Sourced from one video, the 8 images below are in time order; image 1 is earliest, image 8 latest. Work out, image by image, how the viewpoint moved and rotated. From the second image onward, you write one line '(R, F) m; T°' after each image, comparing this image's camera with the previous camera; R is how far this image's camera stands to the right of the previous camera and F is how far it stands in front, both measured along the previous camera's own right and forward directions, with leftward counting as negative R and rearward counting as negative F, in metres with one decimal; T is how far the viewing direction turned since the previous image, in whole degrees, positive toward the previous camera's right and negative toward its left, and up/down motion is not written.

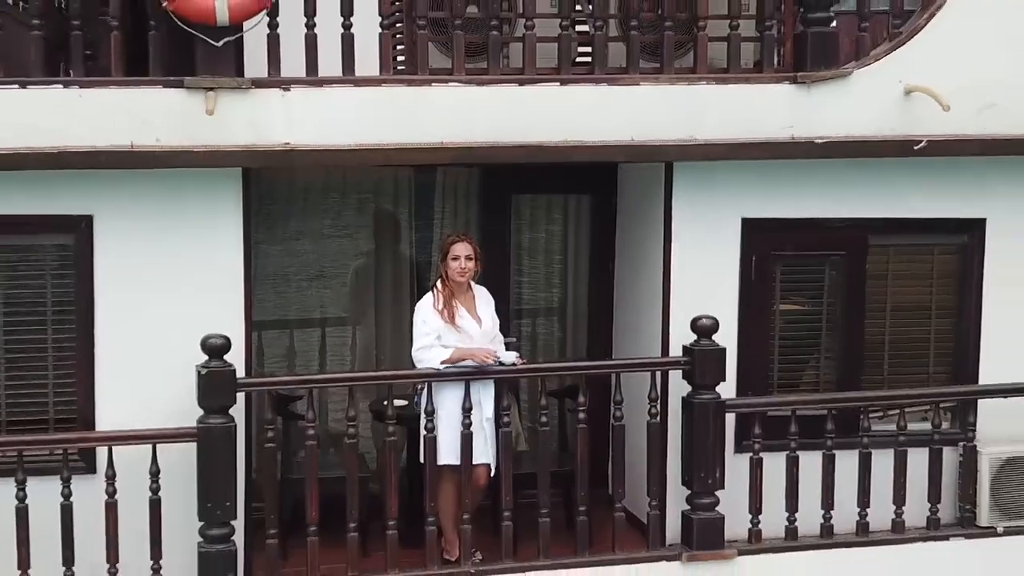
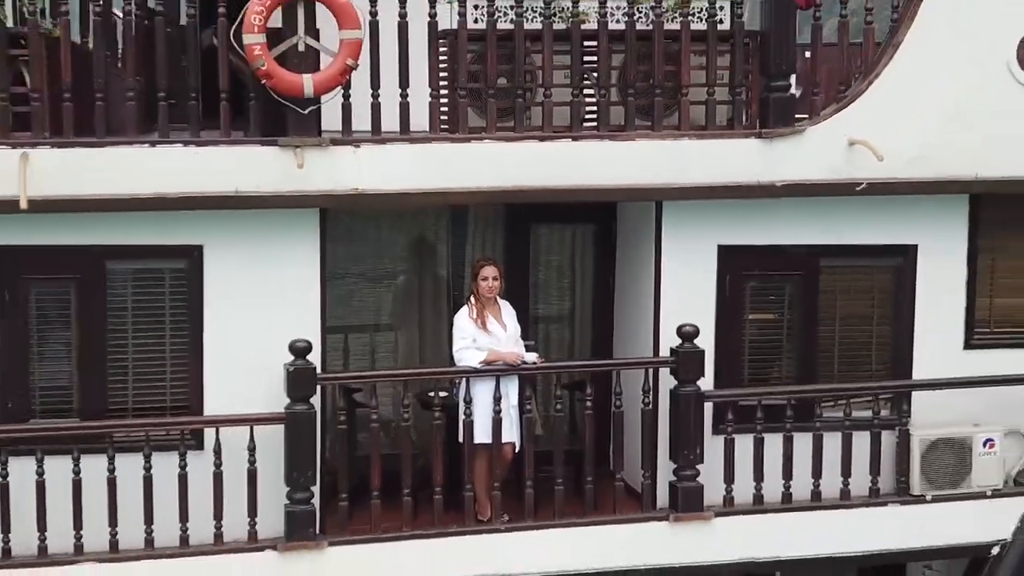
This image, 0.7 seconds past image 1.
(-0.1, -1.1) m; 0°
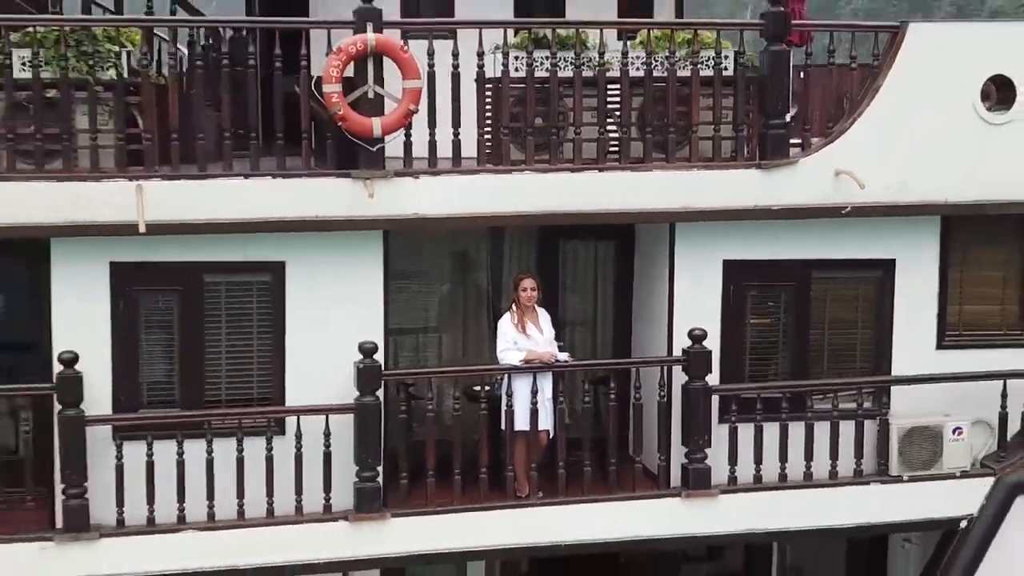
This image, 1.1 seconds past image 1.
(-0.1, -0.9) m; 0°
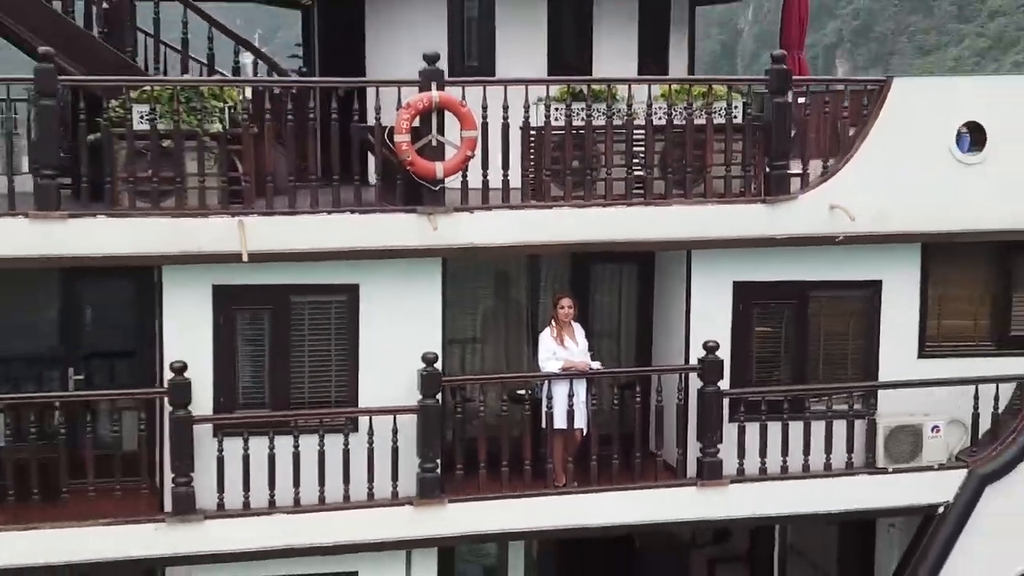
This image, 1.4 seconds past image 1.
(-0.2, -1.1) m; 0°
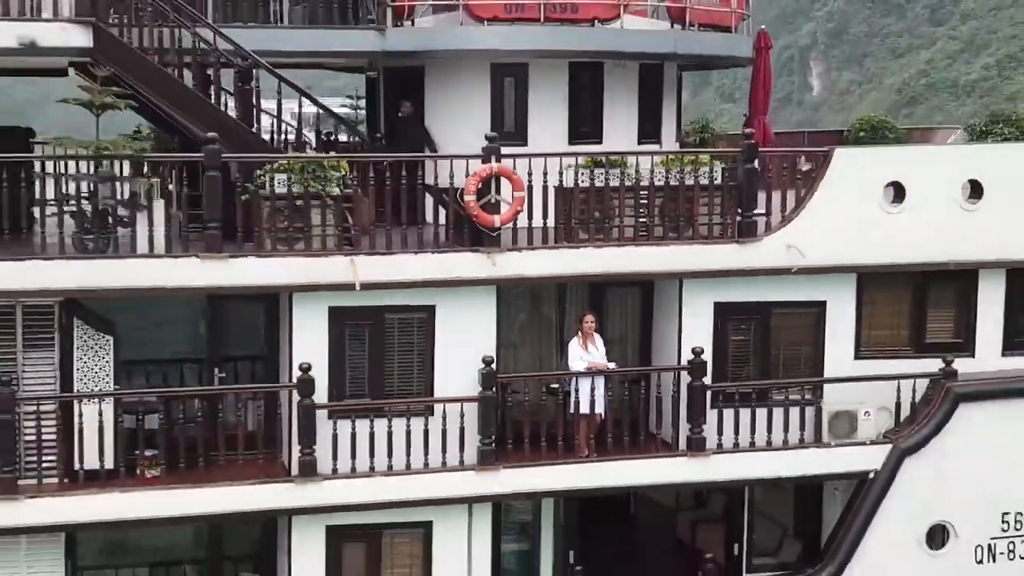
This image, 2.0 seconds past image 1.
(-0.4, -2.5) m; +1°
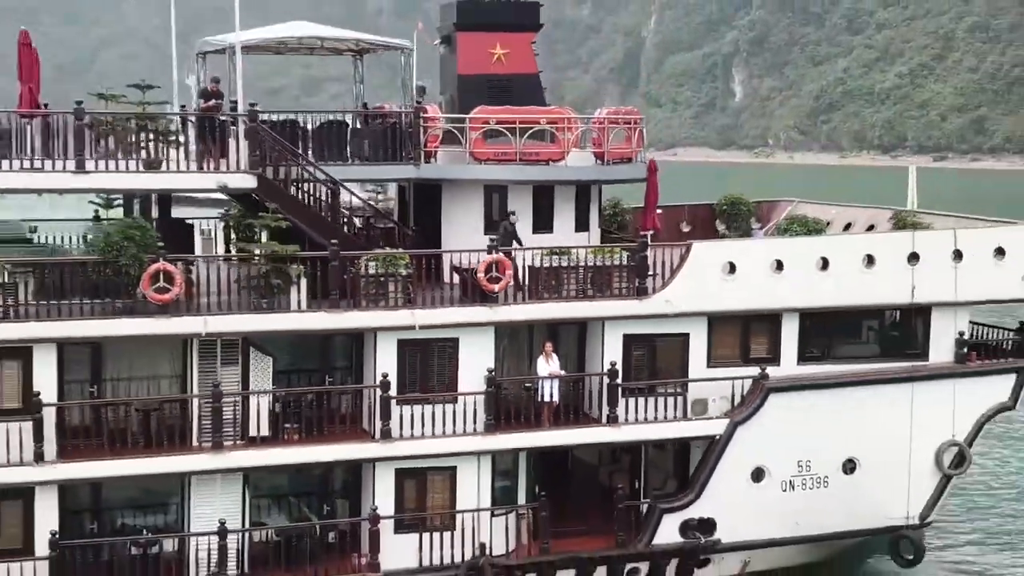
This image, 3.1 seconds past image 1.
(-0.6, -6.8) m; +2°
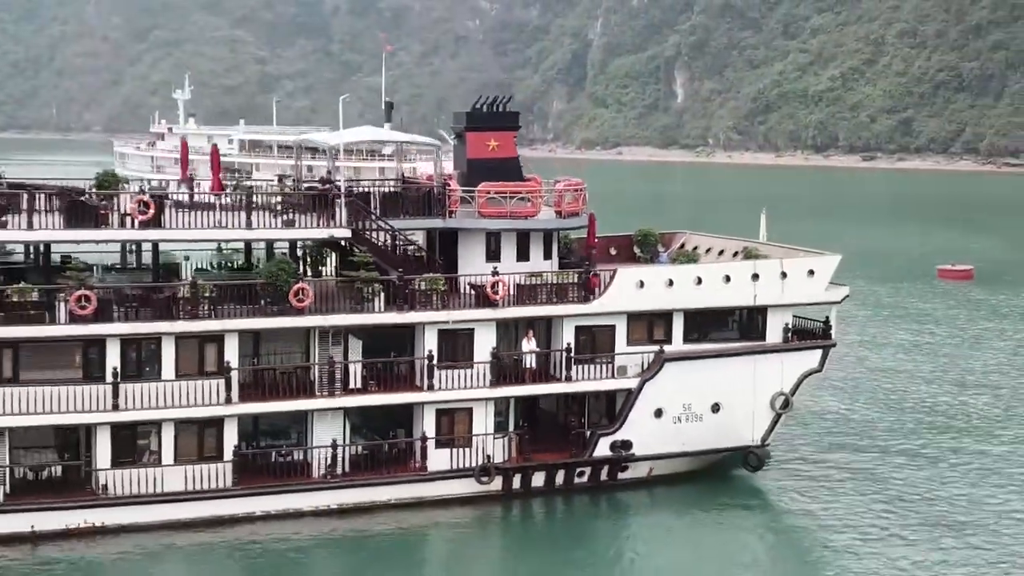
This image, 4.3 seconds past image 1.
(-0.7, -10.5) m; +2°
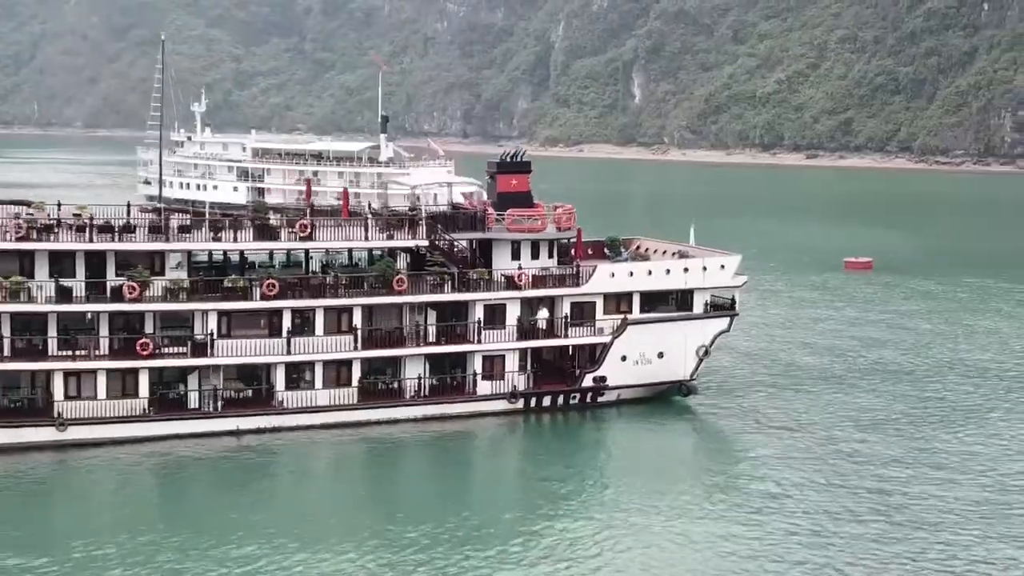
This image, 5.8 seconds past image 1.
(-1.5, -15.3) m; +1°
